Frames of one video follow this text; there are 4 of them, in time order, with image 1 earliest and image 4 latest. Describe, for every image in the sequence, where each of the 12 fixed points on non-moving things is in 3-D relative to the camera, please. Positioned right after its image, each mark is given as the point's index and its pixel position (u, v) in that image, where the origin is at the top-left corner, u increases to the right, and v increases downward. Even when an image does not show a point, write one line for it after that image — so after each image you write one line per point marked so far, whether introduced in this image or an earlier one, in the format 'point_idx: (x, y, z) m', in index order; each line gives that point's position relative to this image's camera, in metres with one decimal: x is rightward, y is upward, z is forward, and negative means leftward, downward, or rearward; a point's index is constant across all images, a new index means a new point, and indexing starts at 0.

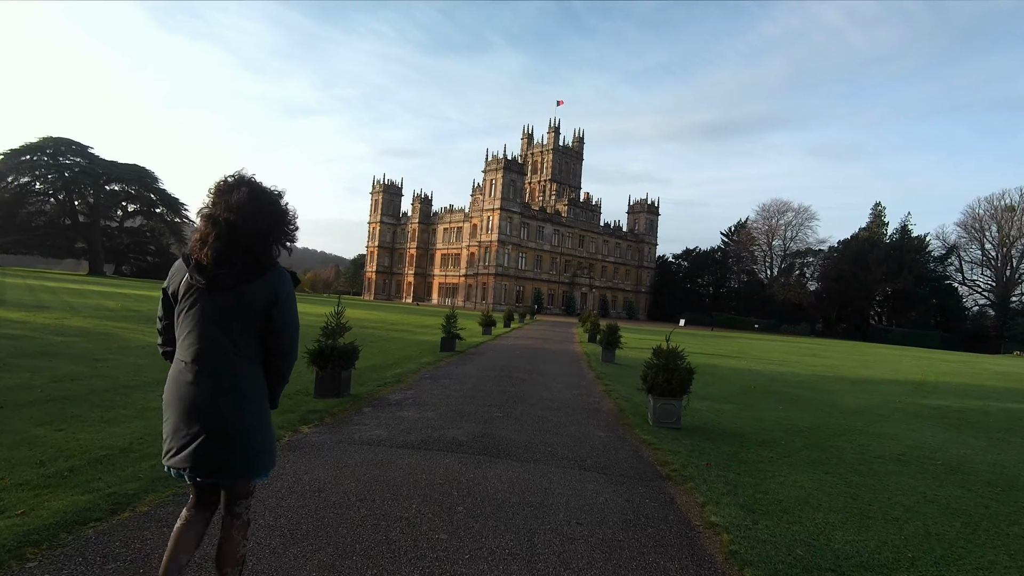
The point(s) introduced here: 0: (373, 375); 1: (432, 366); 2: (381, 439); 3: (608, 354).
0: (-2.9, -1.9, +11.5) m
1: (-2.0, -2.0, +13.7) m
2: (-1.6, -1.8, +6.5) m
3: (+3.1, -2.1, +17.5) m
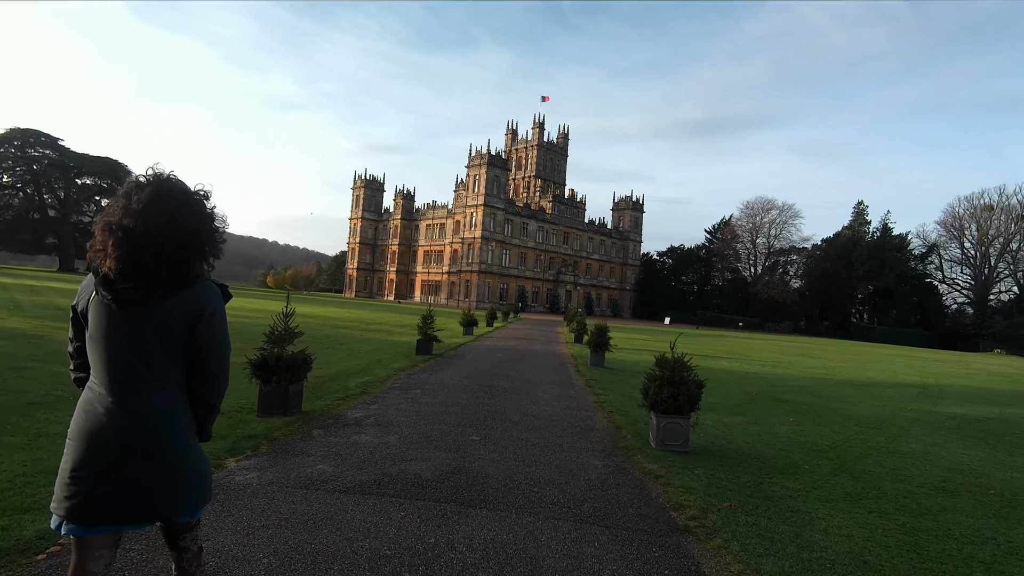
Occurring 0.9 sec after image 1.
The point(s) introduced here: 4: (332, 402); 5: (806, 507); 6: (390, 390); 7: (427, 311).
0: (-3.3, -1.8, +10.1) m
1: (-2.4, -1.9, +12.3) m
2: (-1.8, -1.8, +5.1) m
3: (+2.5, -2.1, +16.3) m
4: (-2.9, -1.8, +8.7) m
5: (+3.0, -2.3, +5.6) m
6: (-2.3, -1.9, +10.2) m
7: (-2.6, -0.7, +17.0) m
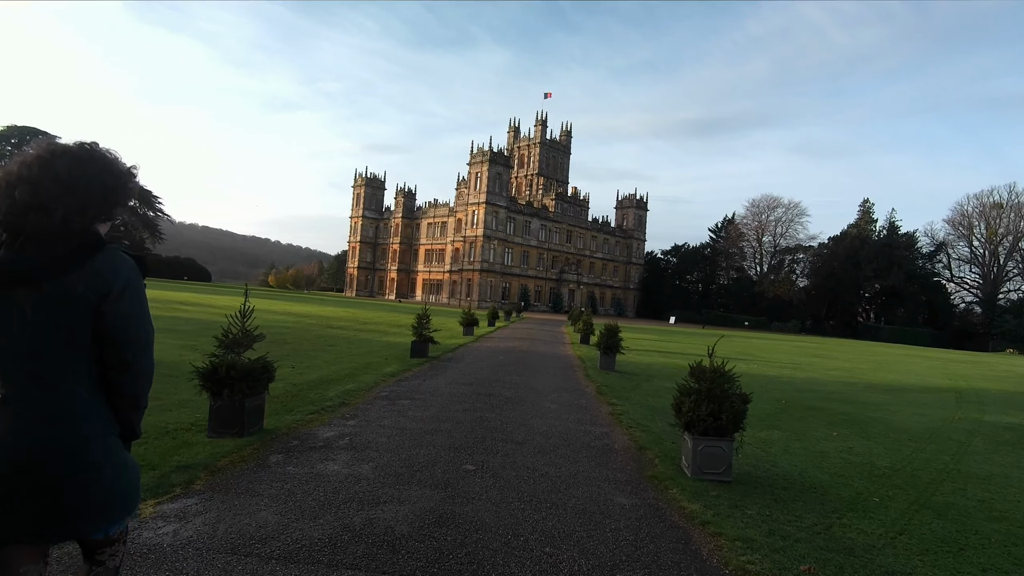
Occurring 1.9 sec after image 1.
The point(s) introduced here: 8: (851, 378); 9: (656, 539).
0: (-3.3, -1.8, +8.8) m
1: (-2.4, -1.8, +11.0) m
2: (-1.8, -1.7, +3.8) m
3: (+2.6, -2.0, +15.0) m
4: (-2.8, -1.8, +7.4) m
5: (+3.1, -2.2, +4.3) m
6: (-2.2, -1.8, +8.9) m
7: (-2.6, -0.6, +15.7) m
8: (+12.0, -3.2, +19.2) m
9: (+1.1, -1.9, +4.3) m
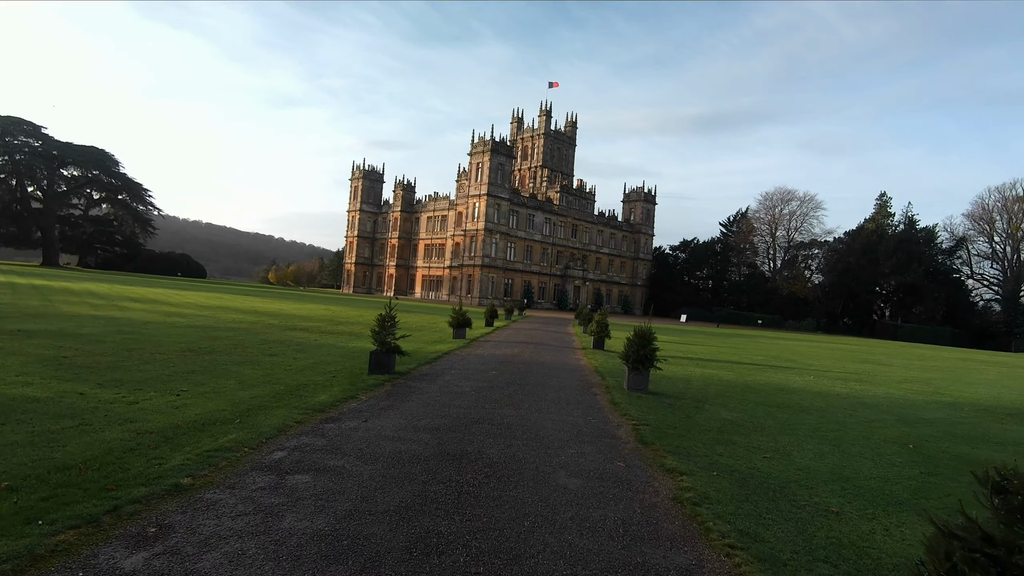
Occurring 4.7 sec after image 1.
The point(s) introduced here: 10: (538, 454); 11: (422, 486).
0: (-3.4, -1.6, +4.8) m
1: (-2.5, -1.7, +7.0) m
2: (-1.9, -1.6, -0.2) m
3: (+2.5, -1.8, +11.0) m
4: (-3.0, -1.6, +3.4) m
5: (+2.9, -2.1, +0.3) m
6: (-2.4, -1.7, +4.9) m
7: (-2.6, -0.4, +11.7) m
8: (+11.9, -3.0, +15.2) m
9: (+0.9, -1.8, +0.2) m
10: (+0.3, -1.8, +5.9) m
11: (-0.8, -1.7, +4.7) m
